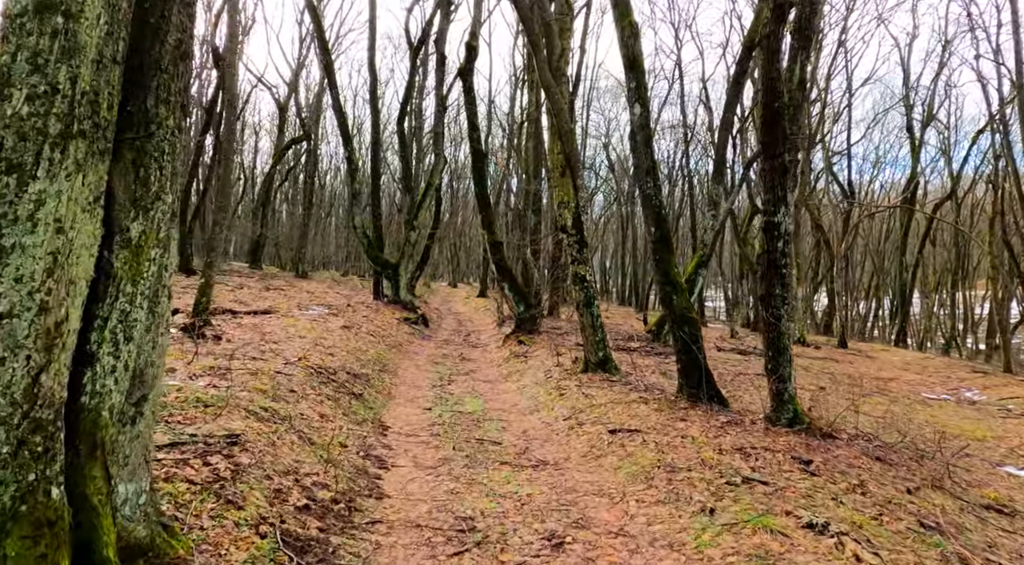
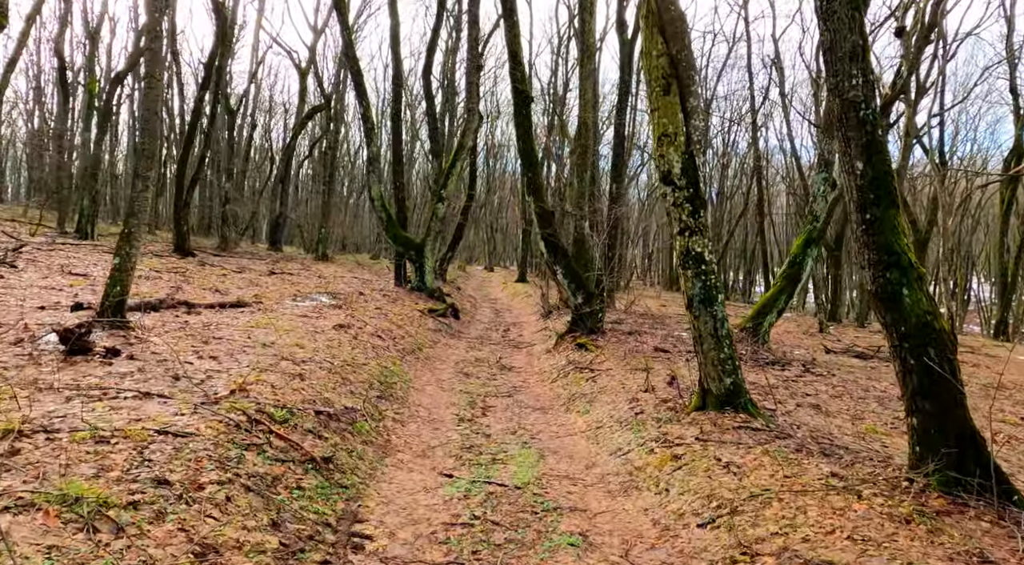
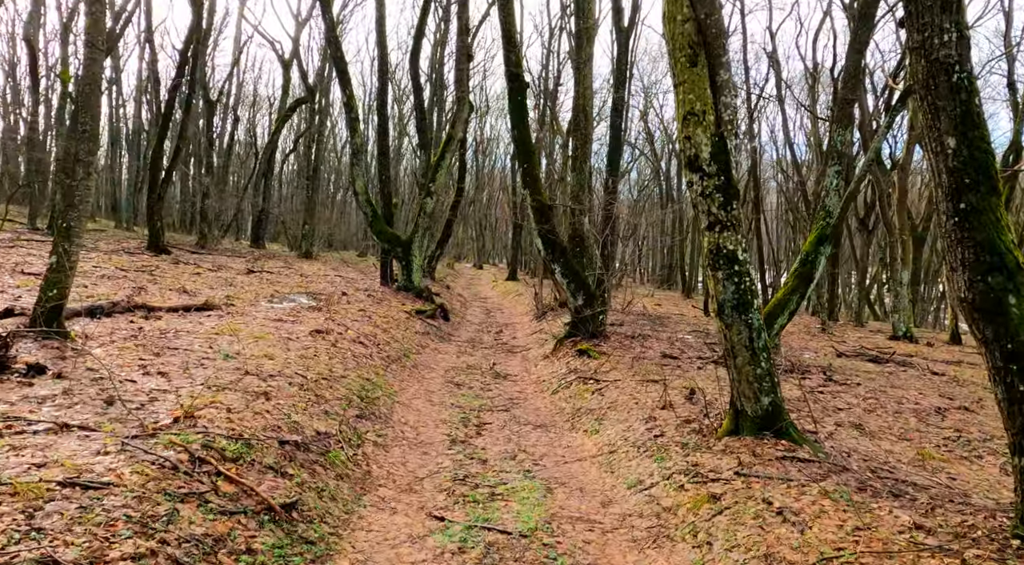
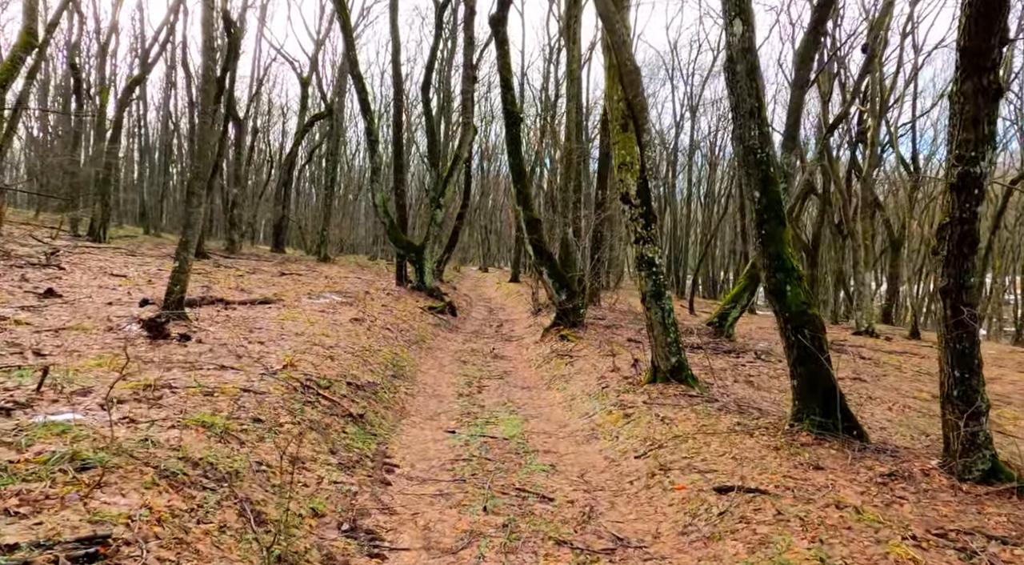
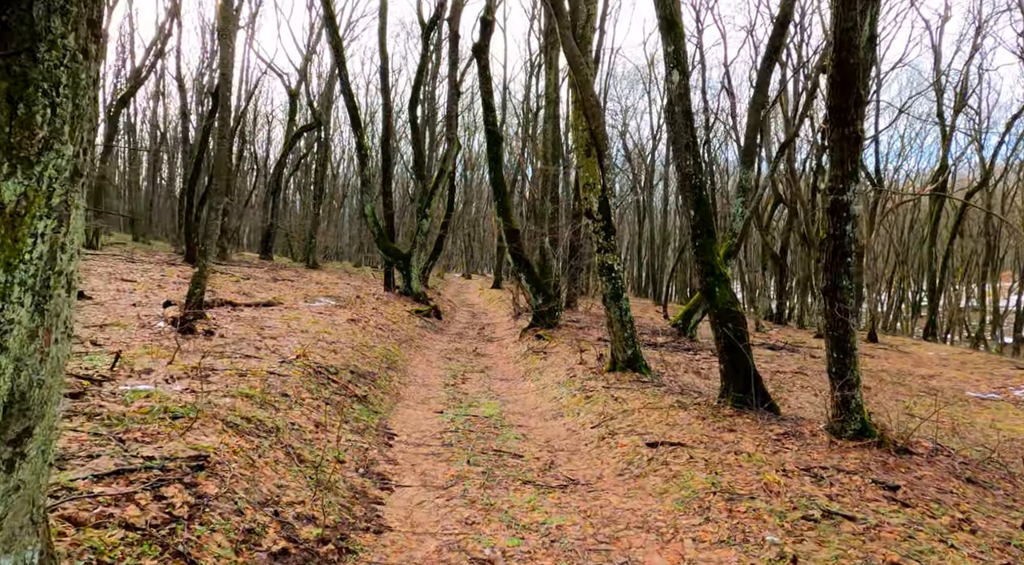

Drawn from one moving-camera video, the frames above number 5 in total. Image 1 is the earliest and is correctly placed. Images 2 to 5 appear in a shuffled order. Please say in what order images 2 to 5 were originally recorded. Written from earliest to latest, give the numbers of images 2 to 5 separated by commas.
5, 4, 2, 3
